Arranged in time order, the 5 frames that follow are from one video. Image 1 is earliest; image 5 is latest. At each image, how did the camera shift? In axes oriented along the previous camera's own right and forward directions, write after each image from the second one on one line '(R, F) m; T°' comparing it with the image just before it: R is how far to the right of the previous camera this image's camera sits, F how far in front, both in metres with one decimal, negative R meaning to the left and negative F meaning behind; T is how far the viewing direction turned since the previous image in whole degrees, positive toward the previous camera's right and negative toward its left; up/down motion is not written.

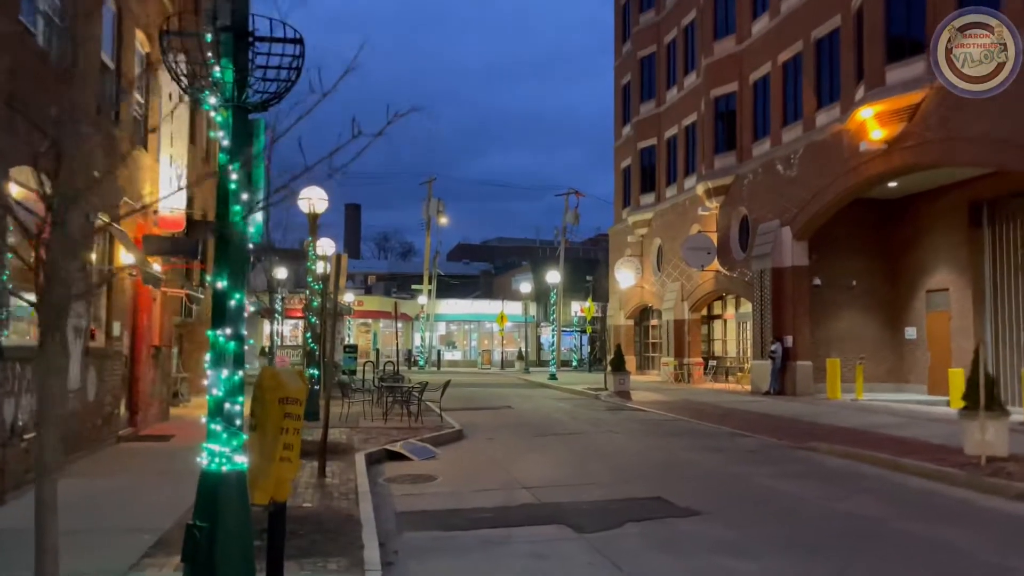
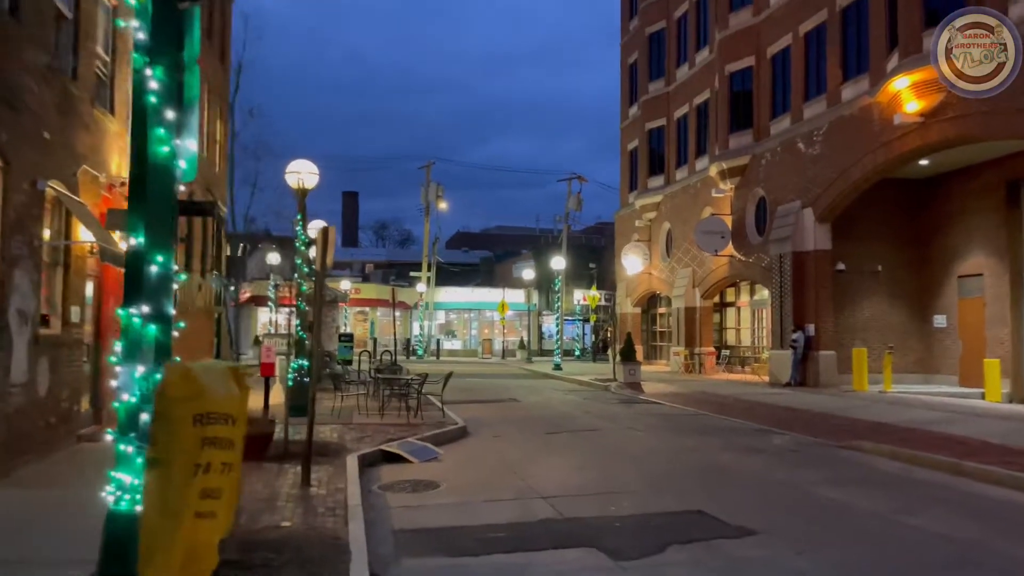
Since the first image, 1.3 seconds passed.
(-0.2, +1.4) m; 0°
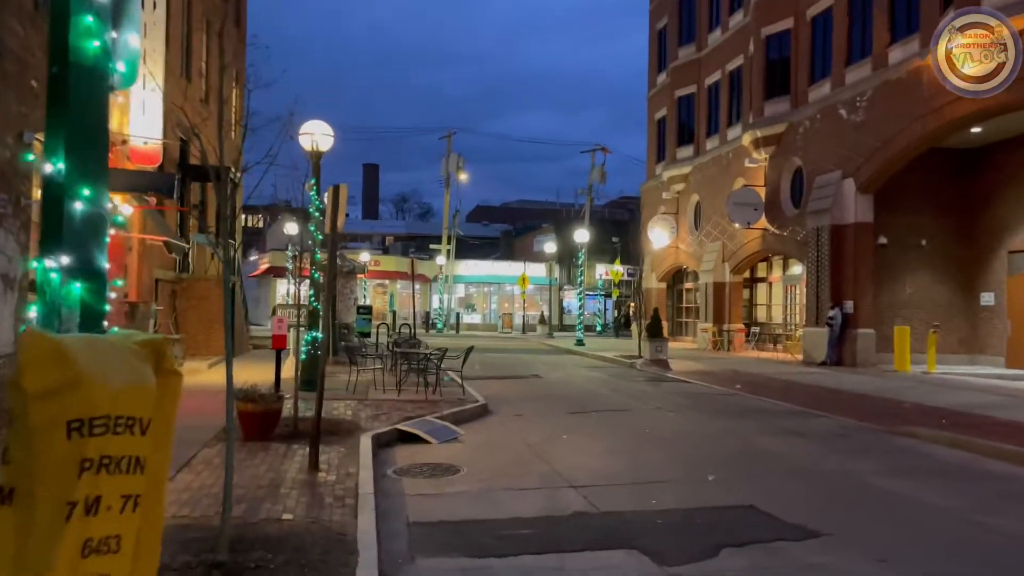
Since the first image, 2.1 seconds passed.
(-0.1, +0.9) m; -1°
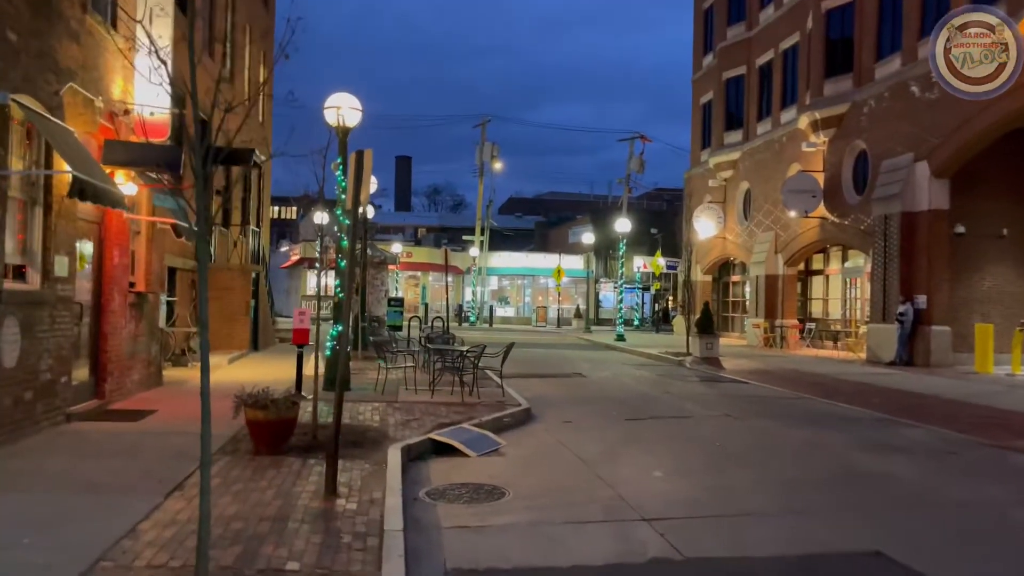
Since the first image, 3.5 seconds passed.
(-0.2, +1.5) m; -2°
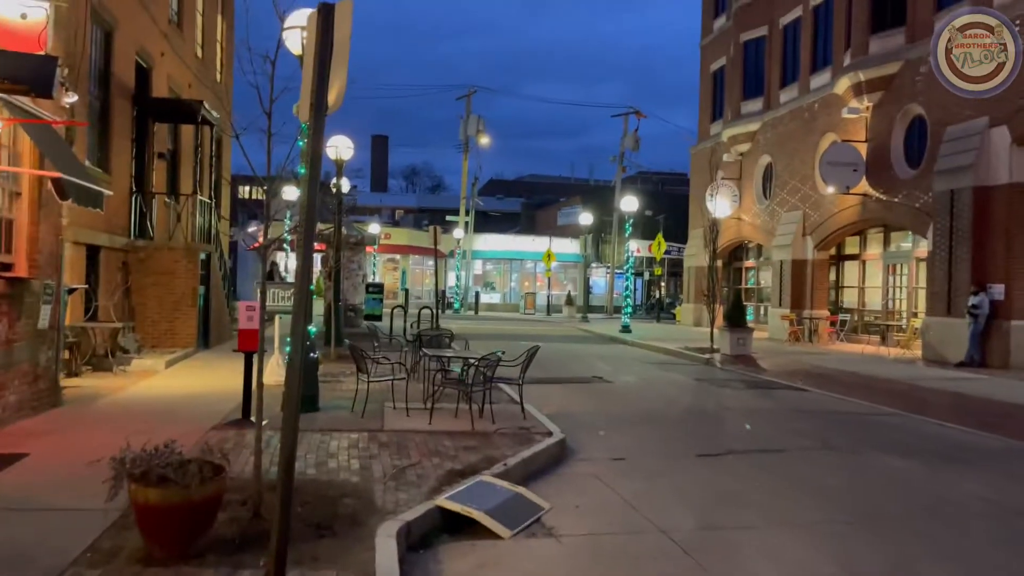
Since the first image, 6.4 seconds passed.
(-0.6, +3.3) m; +2°
